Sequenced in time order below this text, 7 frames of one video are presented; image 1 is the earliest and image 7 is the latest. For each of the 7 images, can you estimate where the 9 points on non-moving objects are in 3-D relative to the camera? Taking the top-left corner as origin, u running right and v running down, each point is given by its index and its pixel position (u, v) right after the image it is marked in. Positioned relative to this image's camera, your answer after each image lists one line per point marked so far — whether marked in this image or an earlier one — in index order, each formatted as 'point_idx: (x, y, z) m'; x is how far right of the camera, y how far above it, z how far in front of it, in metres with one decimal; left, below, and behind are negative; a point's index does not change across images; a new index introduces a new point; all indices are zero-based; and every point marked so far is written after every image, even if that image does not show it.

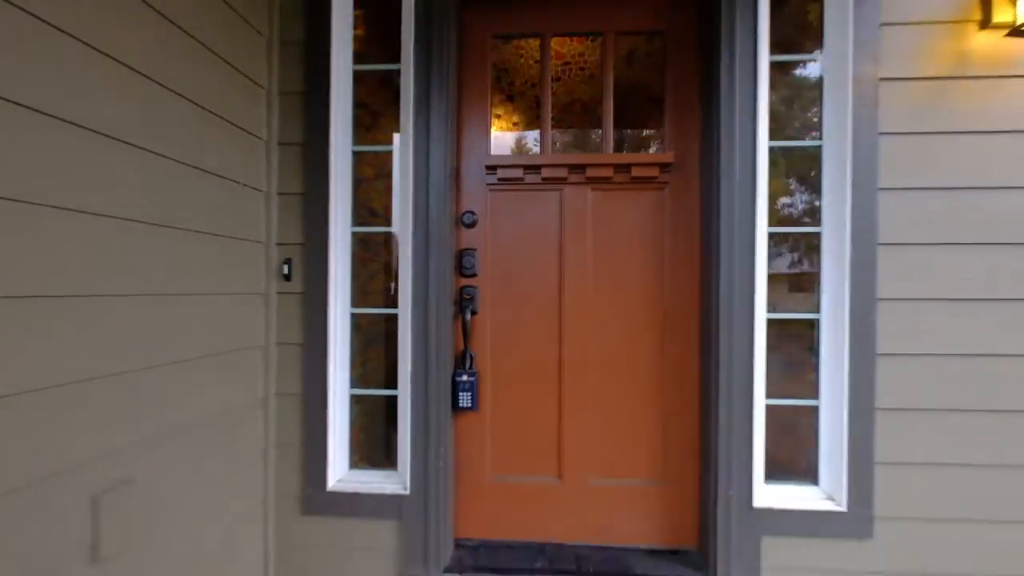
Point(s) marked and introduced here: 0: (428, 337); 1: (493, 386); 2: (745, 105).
0: (-0.3, -0.2, +1.9) m
1: (-0.1, -0.4, +2.0) m
2: (+0.9, +0.7, +1.8) m
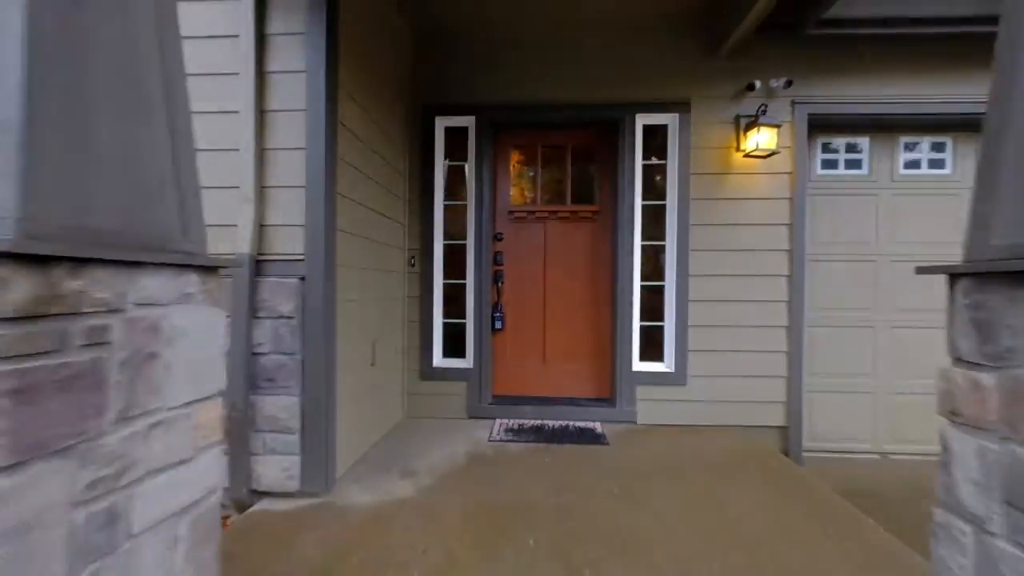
0: (-0.3, 0.0, +4.1) m
1: (0.0, -0.3, +4.1) m
2: (+1.0, +0.9, +3.9) m
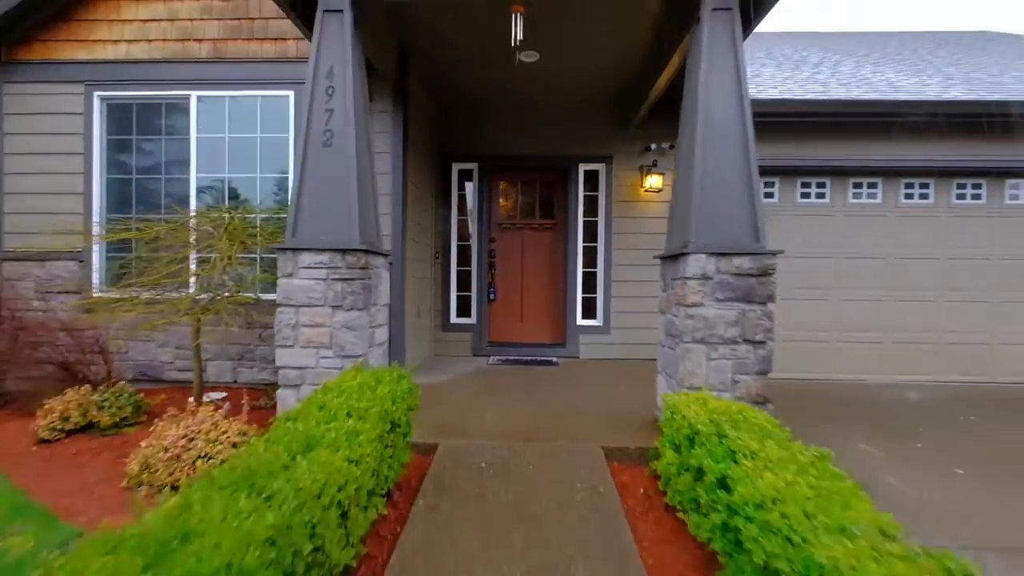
0: (-0.4, +0.2, +6.4) m
1: (-0.2, -0.1, +6.5) m
2: (+0.8, +1.1, +6.3) m
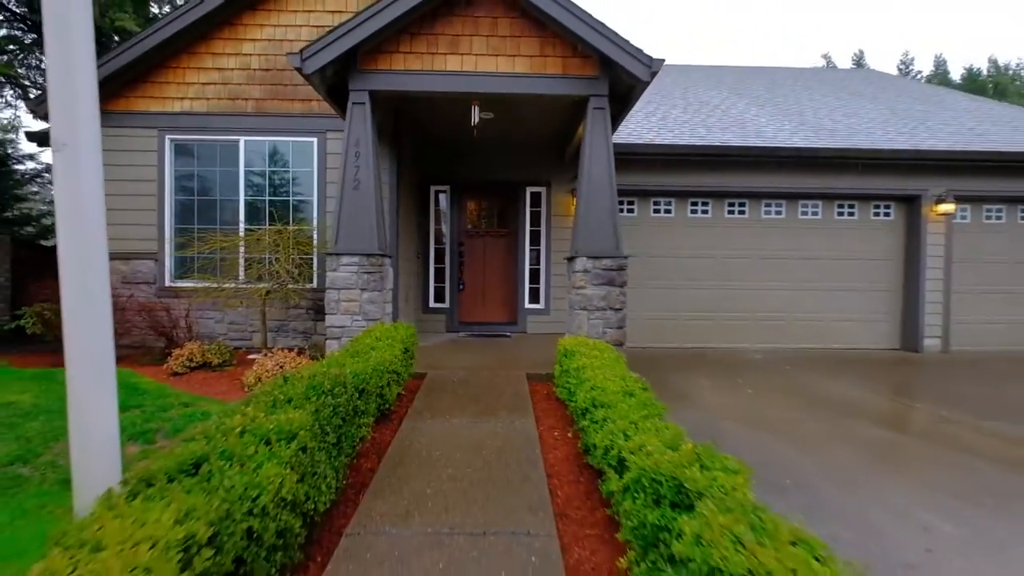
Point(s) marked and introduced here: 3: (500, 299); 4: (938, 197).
0: (-1.1, +0.3, +8.4) m
1: (-0.8, +0.1, +8.5) m
2: (+0.2, +1.2, +8.4) m
3: (-0.2, -0.2, +8.5) m
4: (+7.8, +1.7, +8.6) m
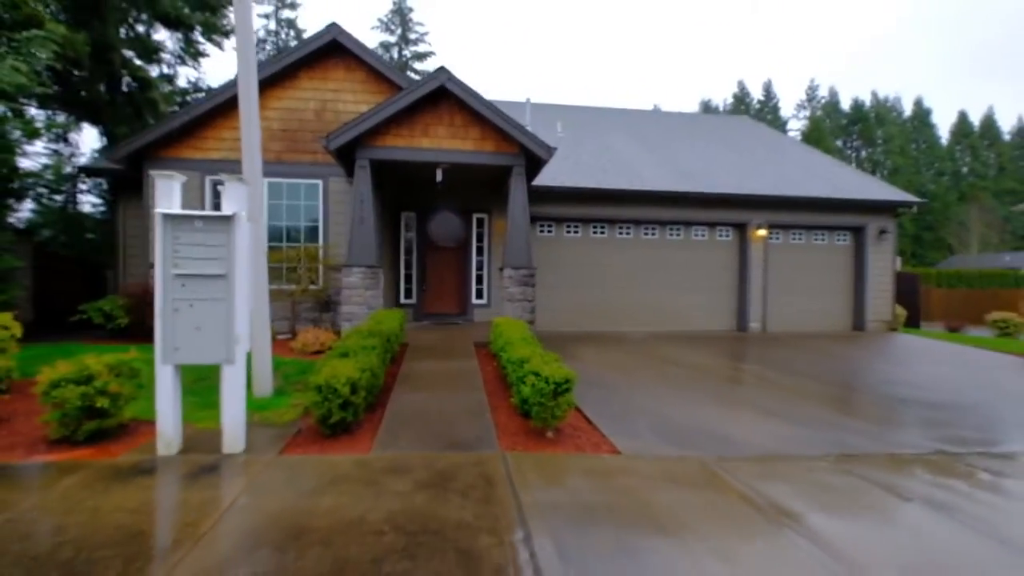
0: (-2.2, +0.3, +11.4) m
1: (-2.0, +0.1, +11.5) m
2: (-1.0, +1.2, +11.5) m
3: (-1.4, -0.2, +11.6) m
4: (+6.5, +1.7, +12.5) m
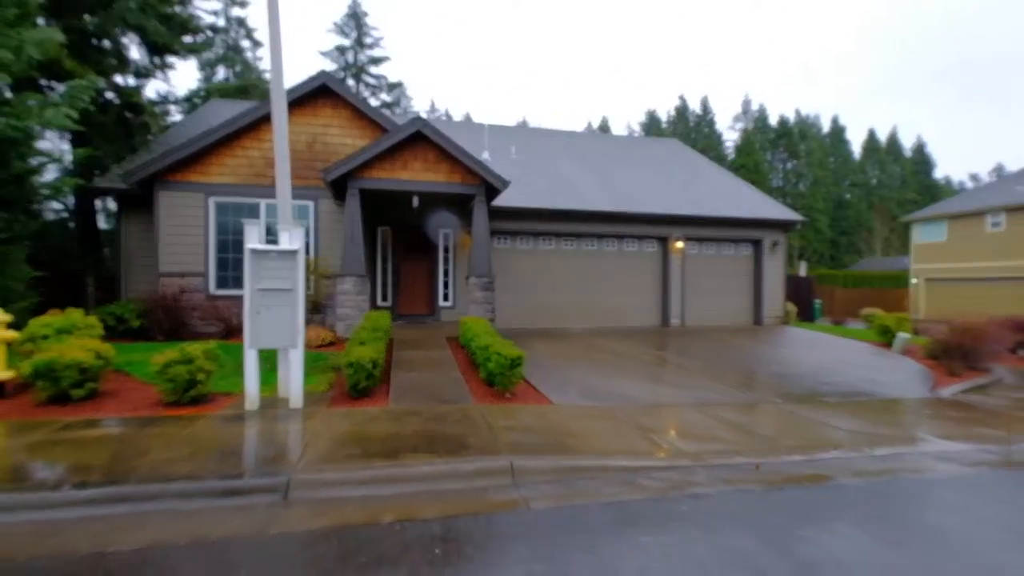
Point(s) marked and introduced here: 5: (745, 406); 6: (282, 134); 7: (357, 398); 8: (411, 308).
0: (-3.3, +0.2, +13.2) m
1: (-3.1, -0.1, +13.4) m
2: (-2.1, +1.1, +13.4) m
3: (-2.5, -0.3, +13.5) m
4: (+5.3, +1.6, +15.2) m
5: (+3.7, -1.9, +7.4) m
6: (-3.5, +2.4, +7.3) m
7: (-2.1, -1.5, +6.3) m
8: (-2.8, -0.6, +13.4) m
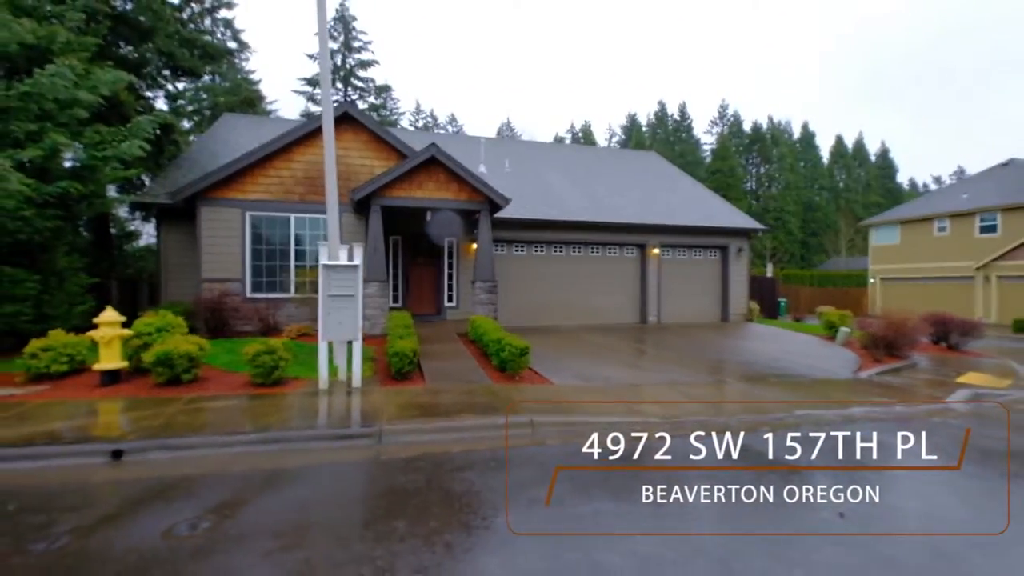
0: (-3.4, +0.1, +14.9) m
1: (-3.2, -0.1, +15.0) m
2: (-2.2, +1.0, +15.1) m
3: (-2.6, -0.4, +15.2) m
4: (+5.1, +1.5, +17.1) m
5: (+3.8, -1.9, +9.3) m
6: (-3.4, +2.3, +8.9) m
7: (-1.9, -1.6, +8.0) m
8: (-2.9, -0.7, +15.1) m
